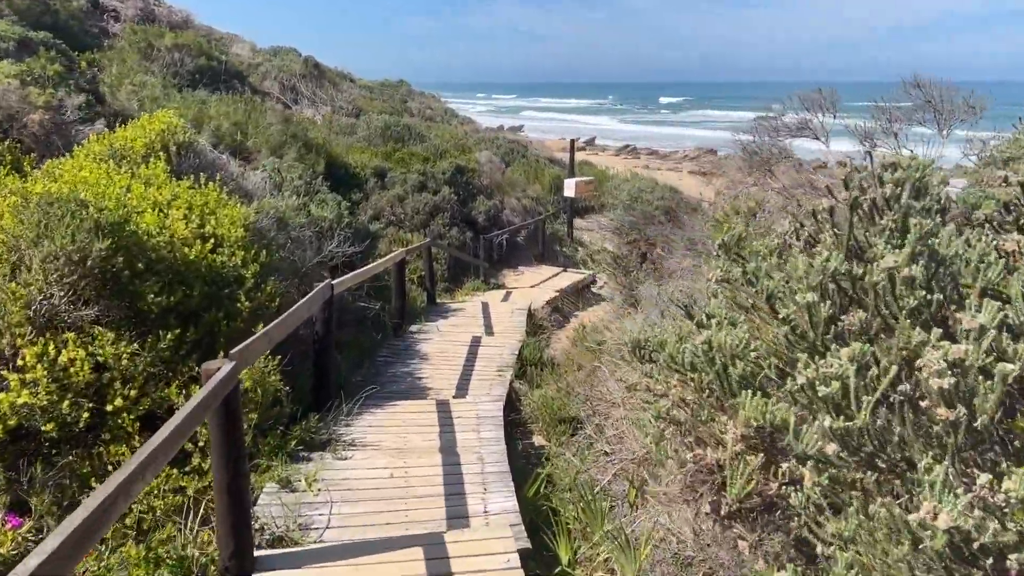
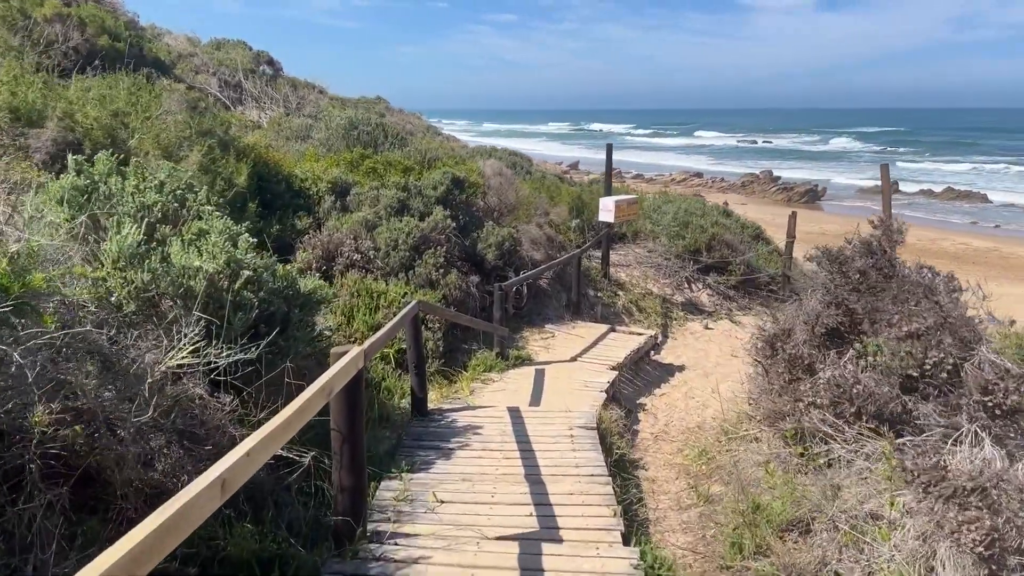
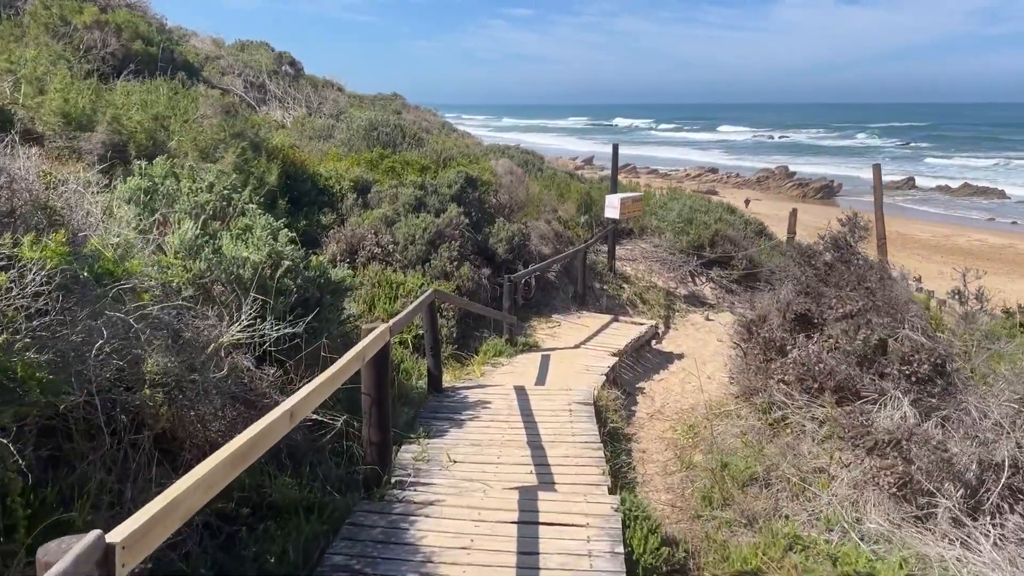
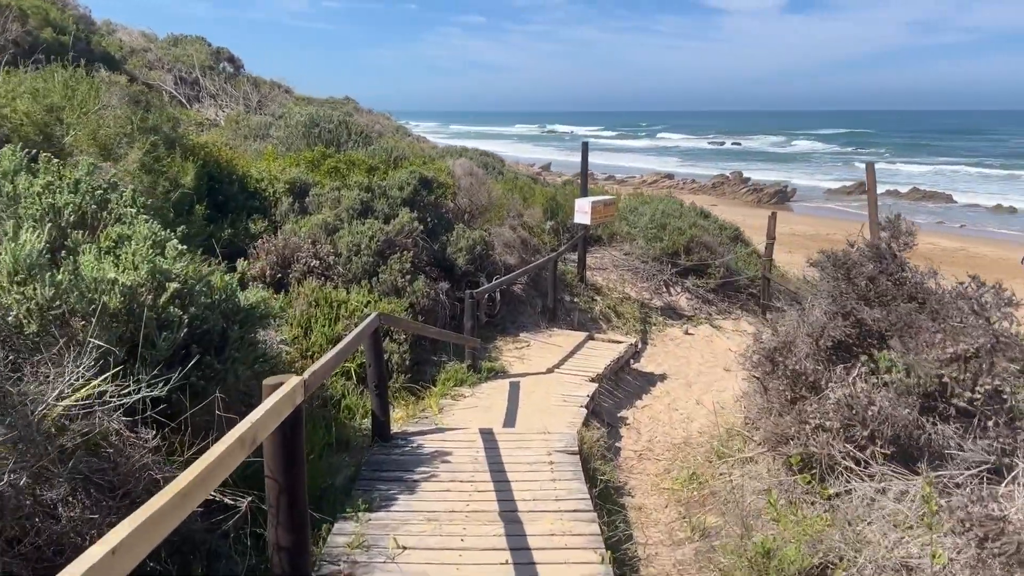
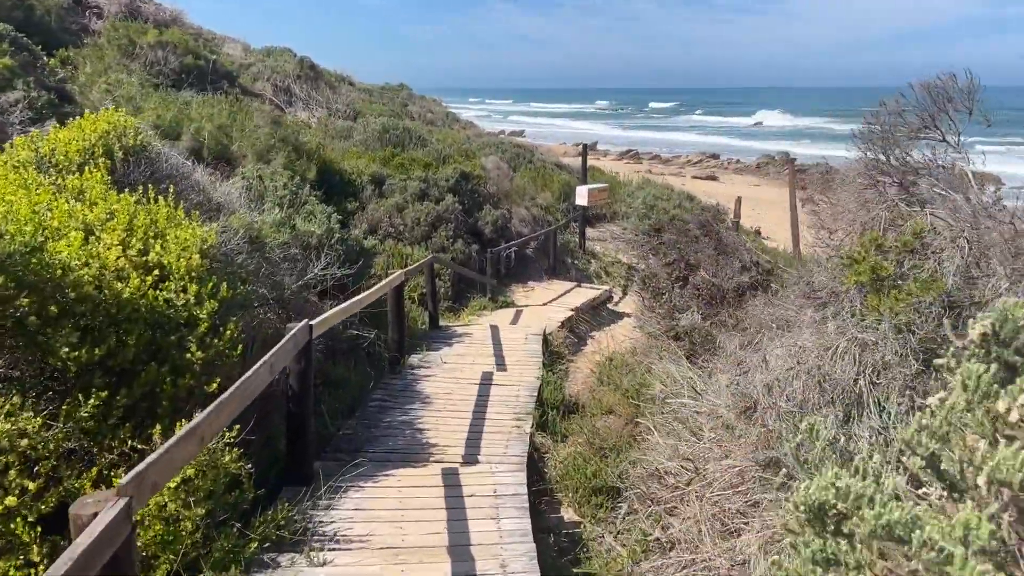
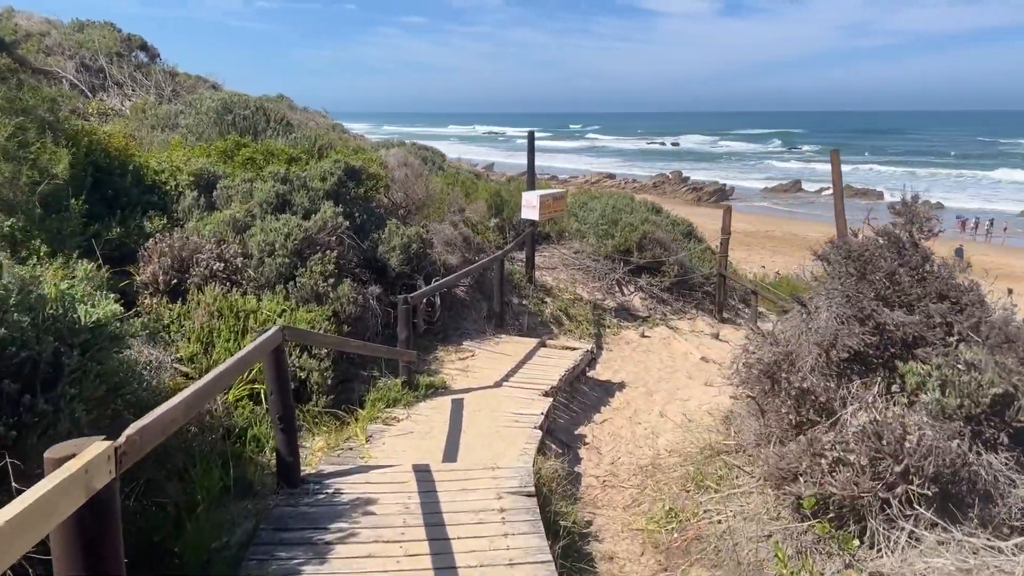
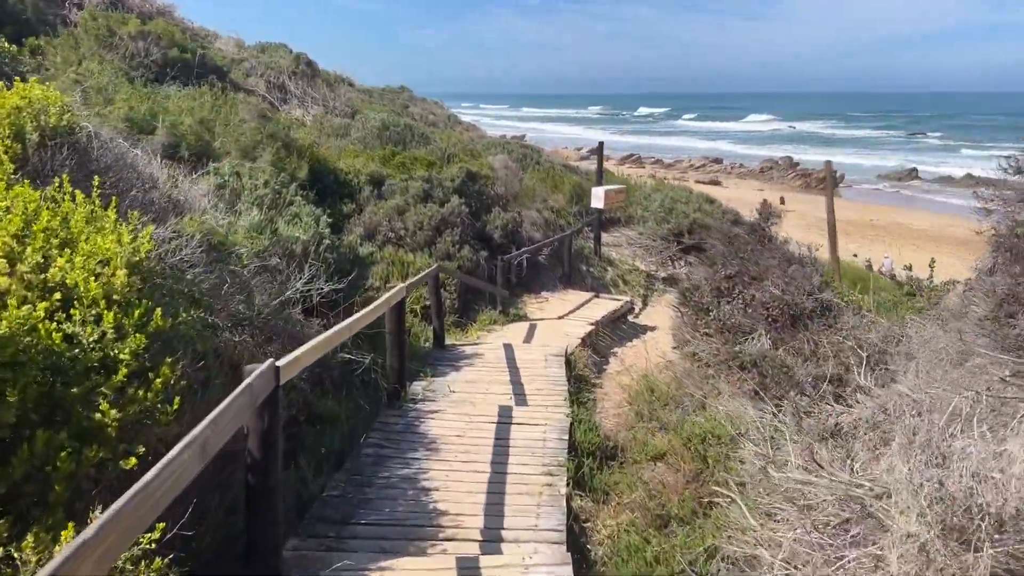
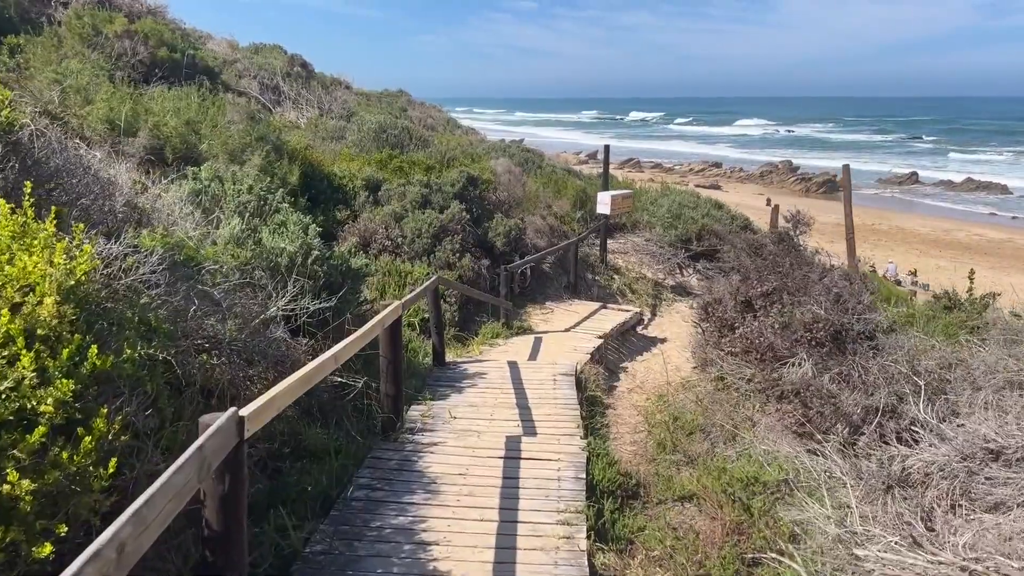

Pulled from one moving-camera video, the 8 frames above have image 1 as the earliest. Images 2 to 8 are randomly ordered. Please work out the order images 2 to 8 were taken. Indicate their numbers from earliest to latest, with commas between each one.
5, 7, 8, 3, 2, 4, 6
